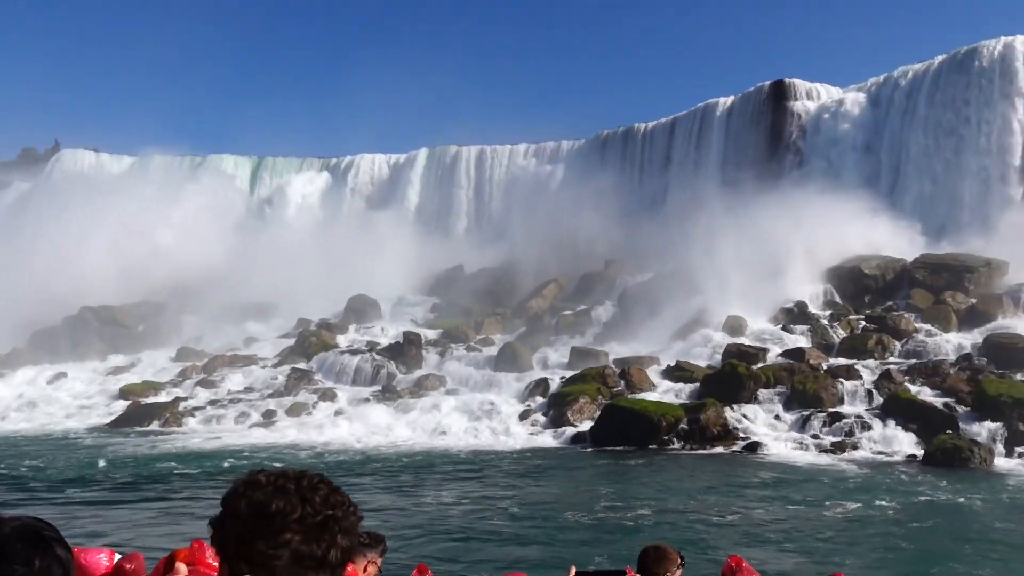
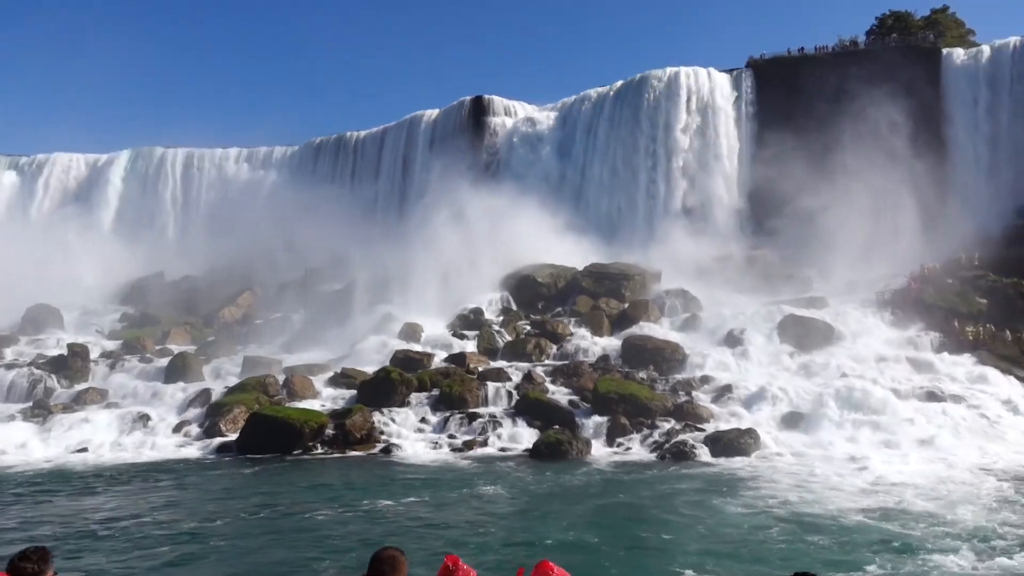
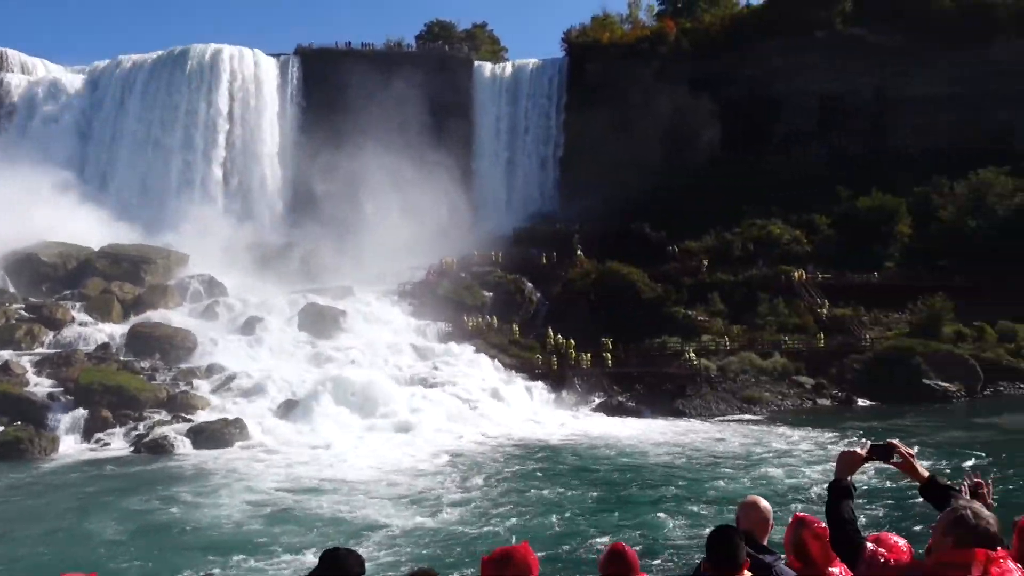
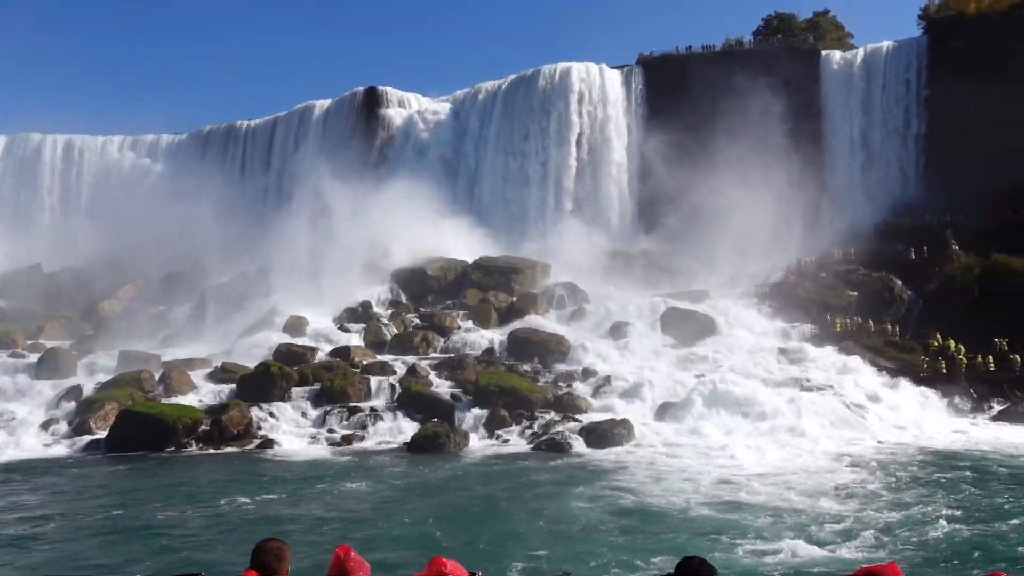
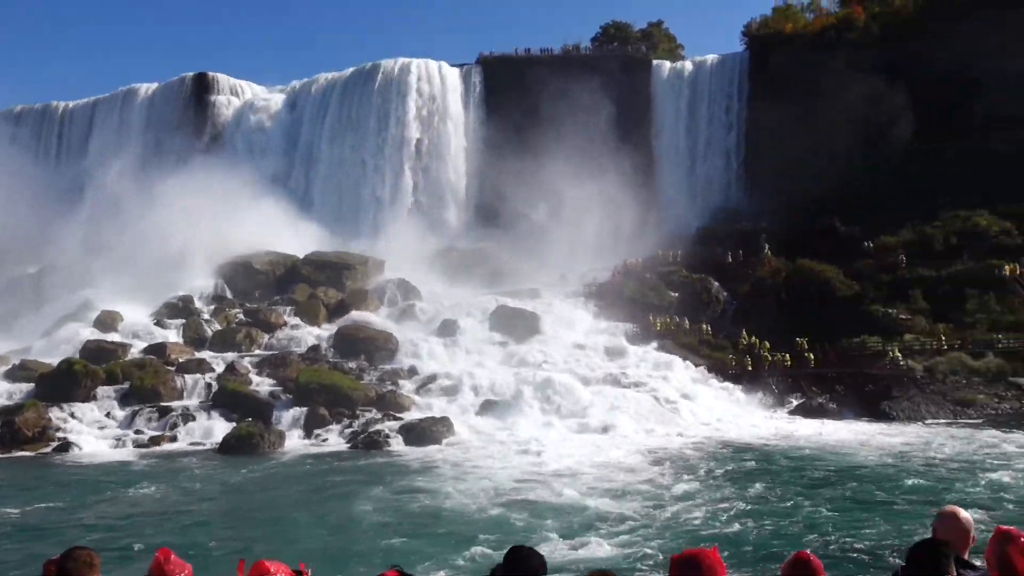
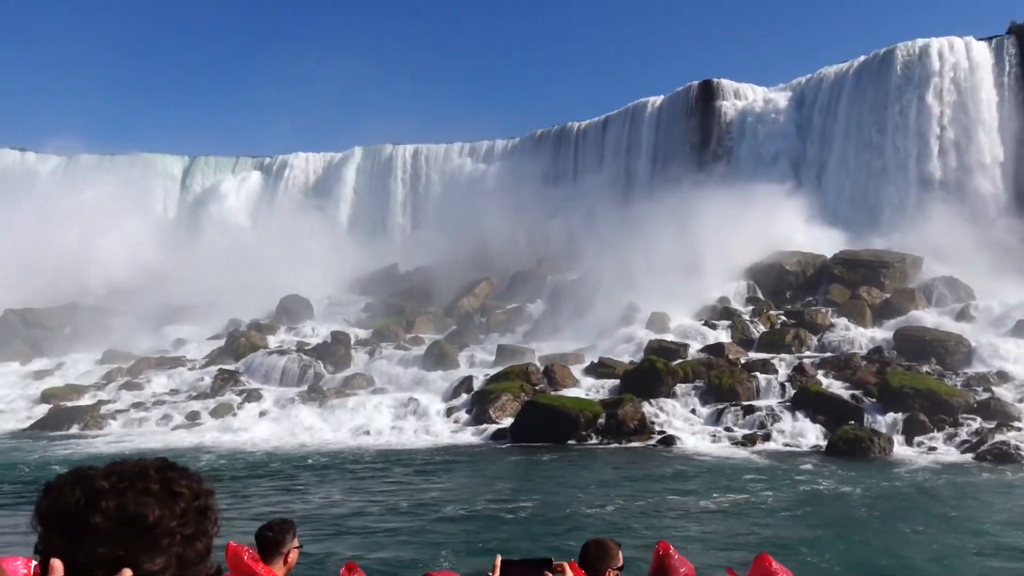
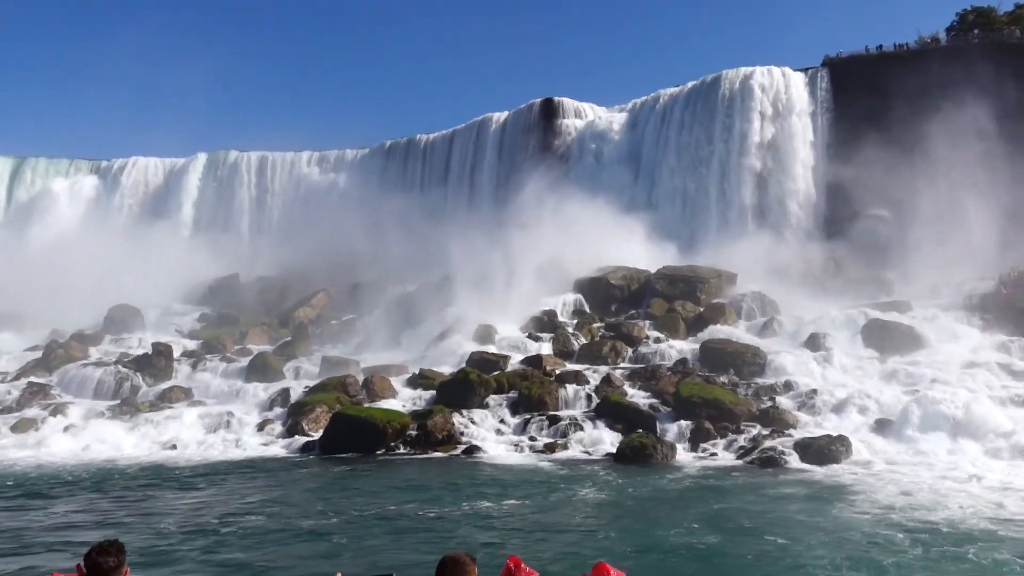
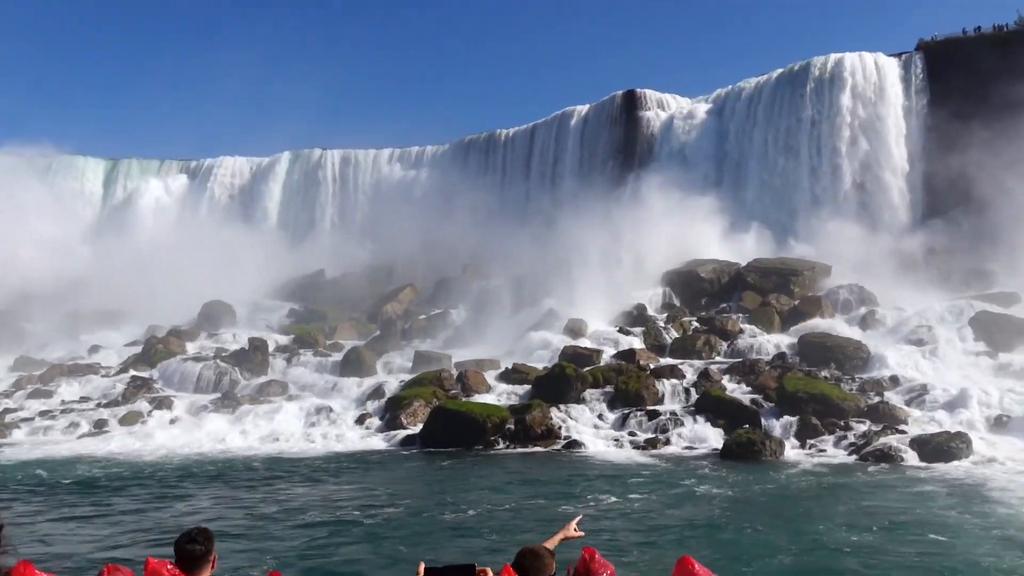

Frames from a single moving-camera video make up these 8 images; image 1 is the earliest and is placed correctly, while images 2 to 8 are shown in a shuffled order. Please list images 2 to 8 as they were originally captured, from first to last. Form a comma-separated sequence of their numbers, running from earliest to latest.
6, 8, 7, 2, 4, 5, 3
